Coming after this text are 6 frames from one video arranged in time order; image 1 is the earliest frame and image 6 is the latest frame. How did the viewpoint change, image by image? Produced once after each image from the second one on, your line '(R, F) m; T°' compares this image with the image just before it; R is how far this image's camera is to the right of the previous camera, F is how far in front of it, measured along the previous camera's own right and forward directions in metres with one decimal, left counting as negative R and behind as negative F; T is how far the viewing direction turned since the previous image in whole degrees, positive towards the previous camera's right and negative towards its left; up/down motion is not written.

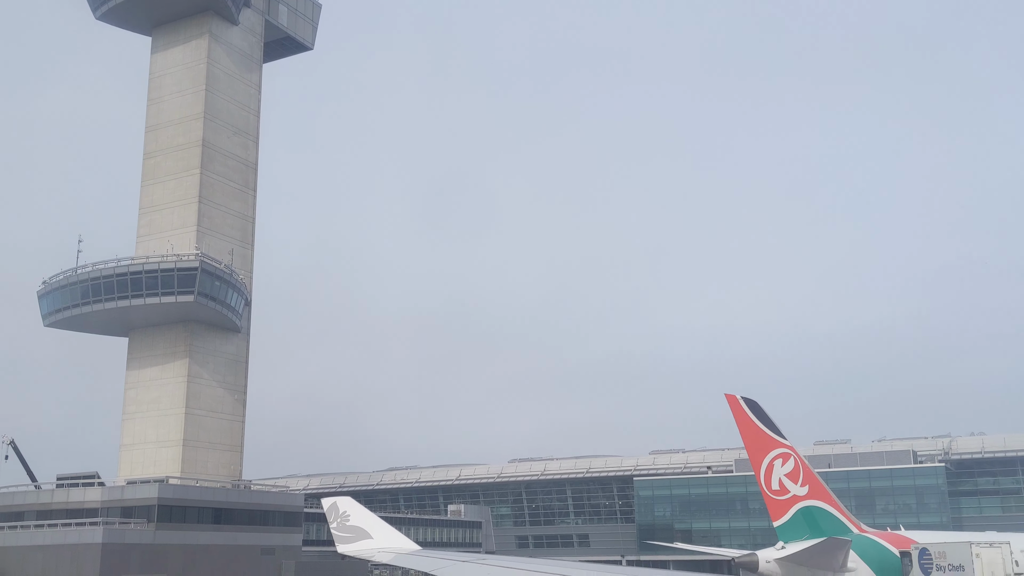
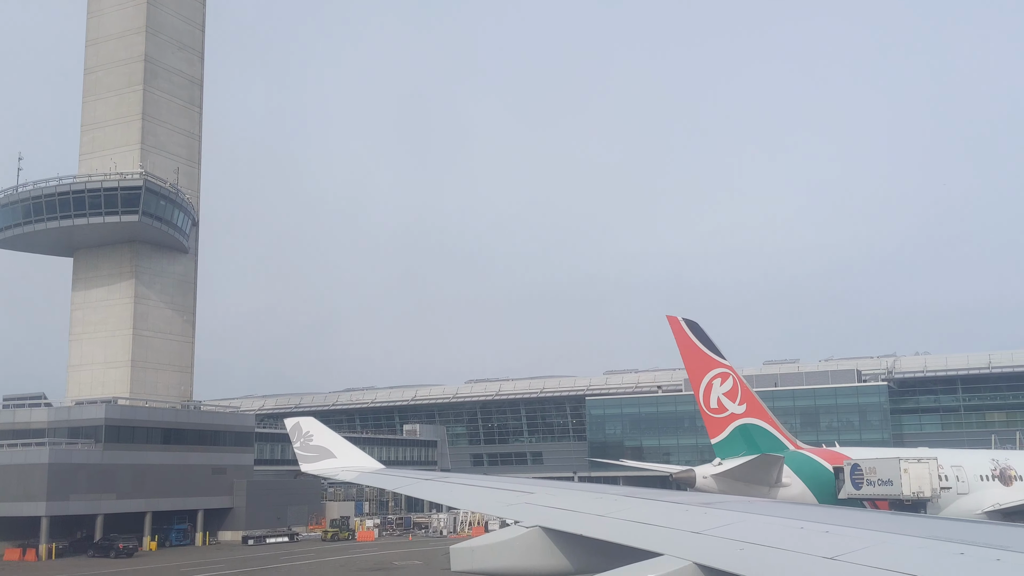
(+0.5, +0.1) m; +2°
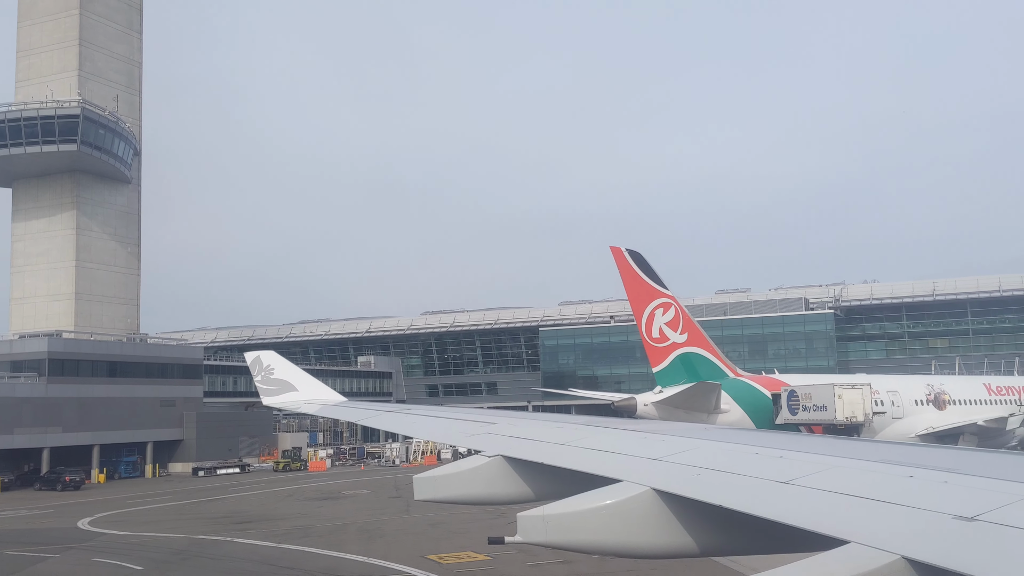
(+0.5, +0.1) m; +2°
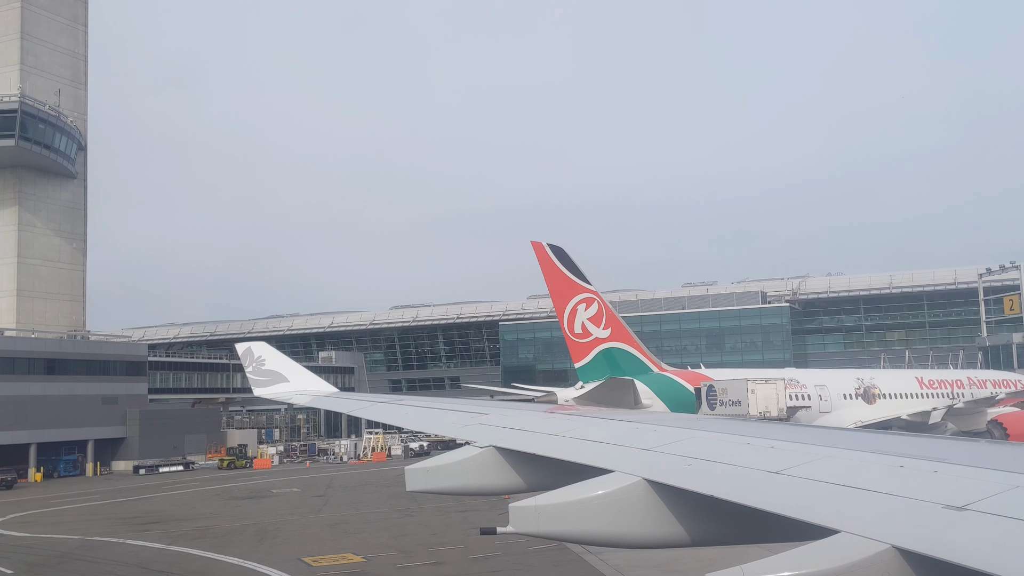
(+1.9, +0.4) m; 0°
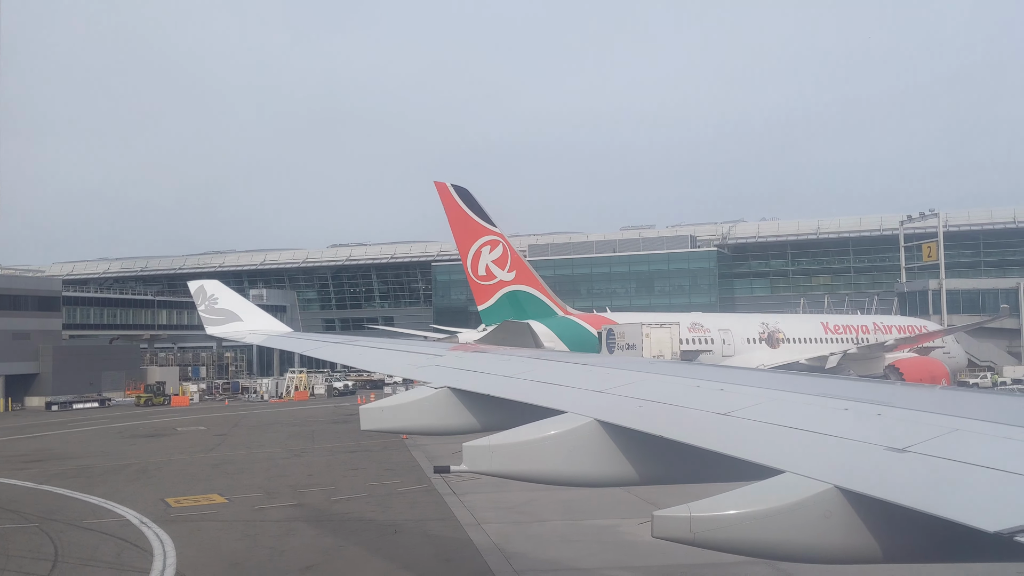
(+1.4, +0.3) m; +2°
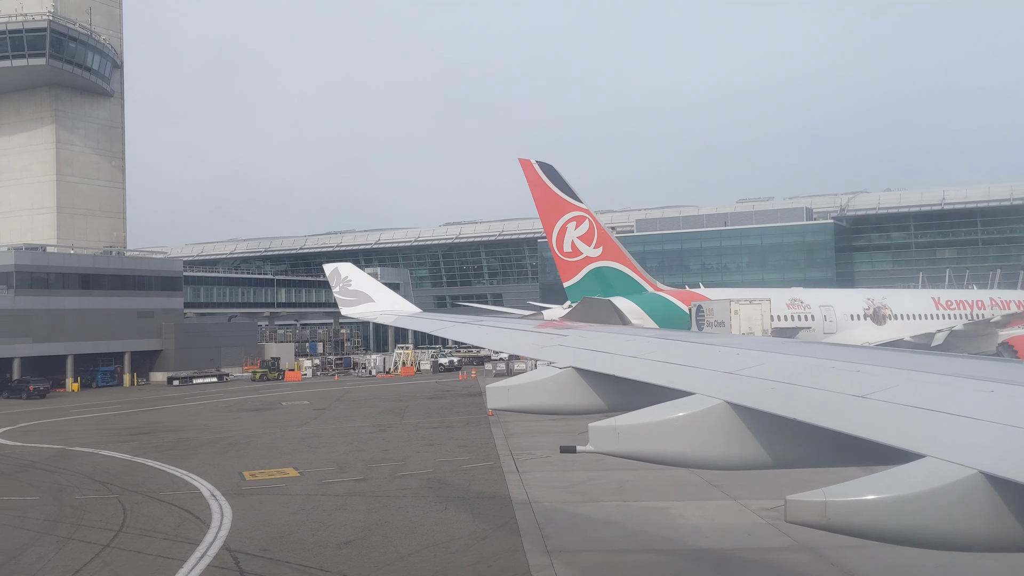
(+1.0, +0.2) m; -7°
